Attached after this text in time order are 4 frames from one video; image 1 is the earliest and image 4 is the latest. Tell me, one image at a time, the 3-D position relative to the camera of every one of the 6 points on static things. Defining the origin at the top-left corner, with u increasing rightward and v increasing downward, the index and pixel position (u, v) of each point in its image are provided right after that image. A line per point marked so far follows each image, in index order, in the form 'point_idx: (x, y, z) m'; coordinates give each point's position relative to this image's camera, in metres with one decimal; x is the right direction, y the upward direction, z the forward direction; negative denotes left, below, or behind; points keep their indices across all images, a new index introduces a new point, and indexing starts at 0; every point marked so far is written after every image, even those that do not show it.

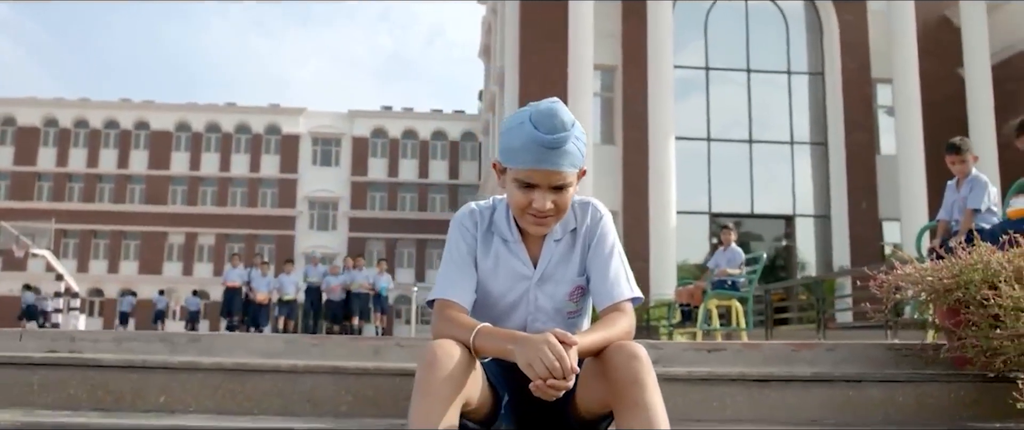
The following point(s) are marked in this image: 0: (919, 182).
0: (+7.7, +0.7, +16.5) m
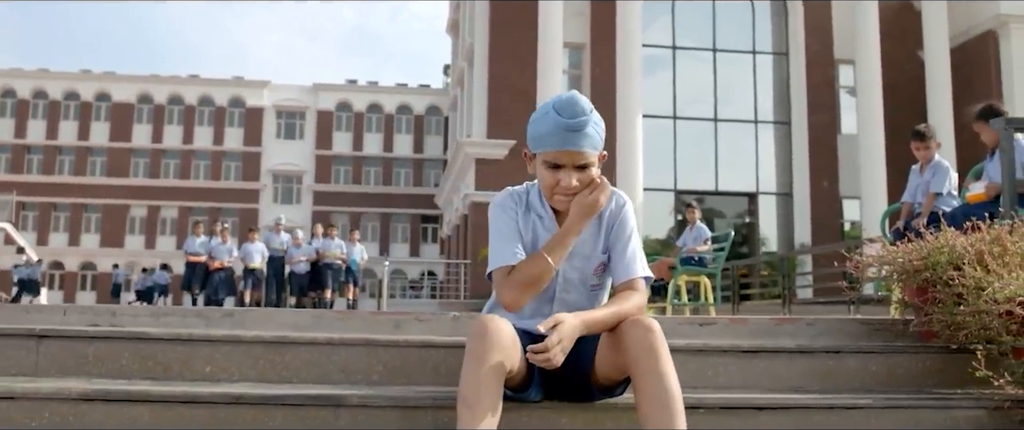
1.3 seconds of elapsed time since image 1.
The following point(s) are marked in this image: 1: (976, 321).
0: (+7.2, +1.1, +17.0) m
1: (+1.8, -0.4, +3.3) m
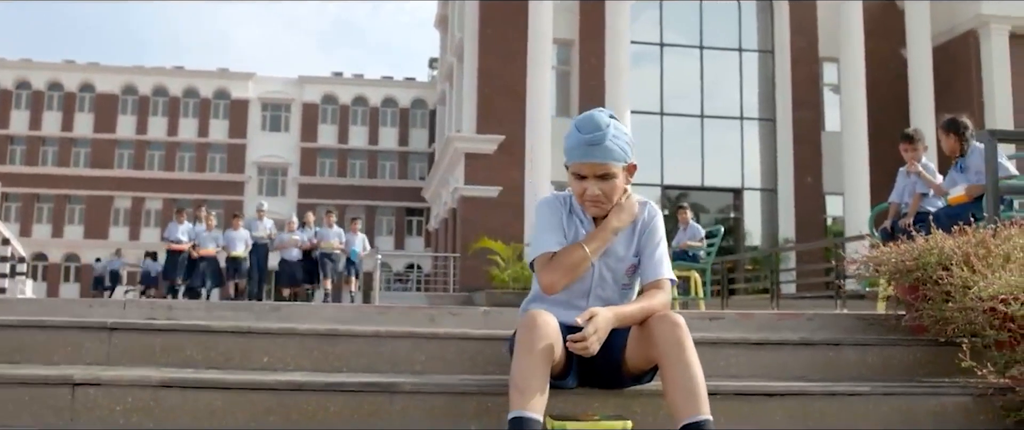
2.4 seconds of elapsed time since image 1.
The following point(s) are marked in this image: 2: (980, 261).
0: (+7.1, +1.1, +17.4) m
1: (+1.9, -0.4, +3.6) m
2: (+2.0, -0.2, +3.7) m
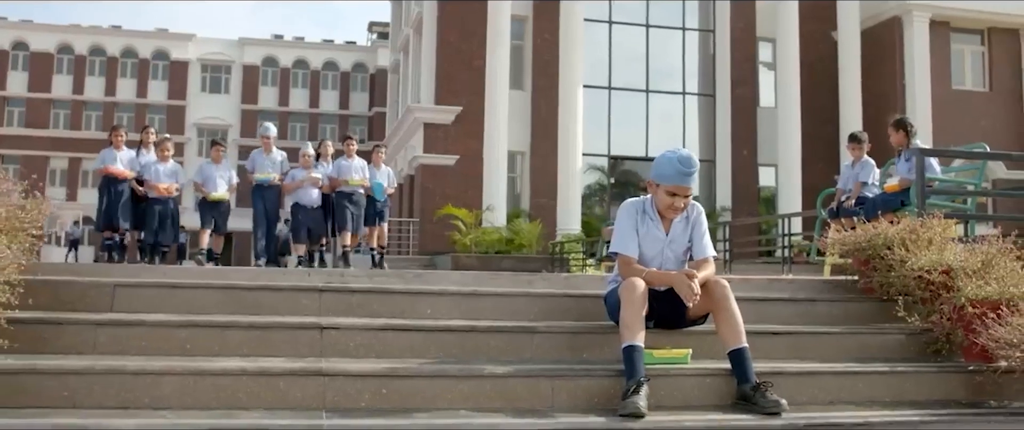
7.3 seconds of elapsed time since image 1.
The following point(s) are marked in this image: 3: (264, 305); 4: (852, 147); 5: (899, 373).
0: (+6.4, +1.7, +19.3) m
1: (+2.3, -0.4, +5.1) m
2: (+2.4, -0.2, +5.2) m
3: (-1.3, -0.5, +4.5) m
4: (+3.0, +0.6, +7.5) m
5: (+2.0, -0.8, +4.4) m
